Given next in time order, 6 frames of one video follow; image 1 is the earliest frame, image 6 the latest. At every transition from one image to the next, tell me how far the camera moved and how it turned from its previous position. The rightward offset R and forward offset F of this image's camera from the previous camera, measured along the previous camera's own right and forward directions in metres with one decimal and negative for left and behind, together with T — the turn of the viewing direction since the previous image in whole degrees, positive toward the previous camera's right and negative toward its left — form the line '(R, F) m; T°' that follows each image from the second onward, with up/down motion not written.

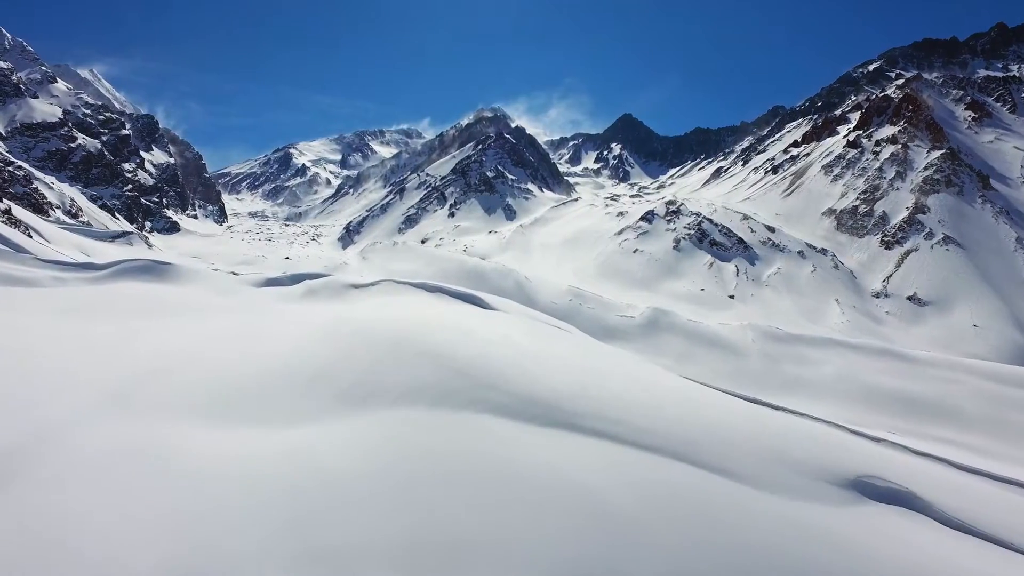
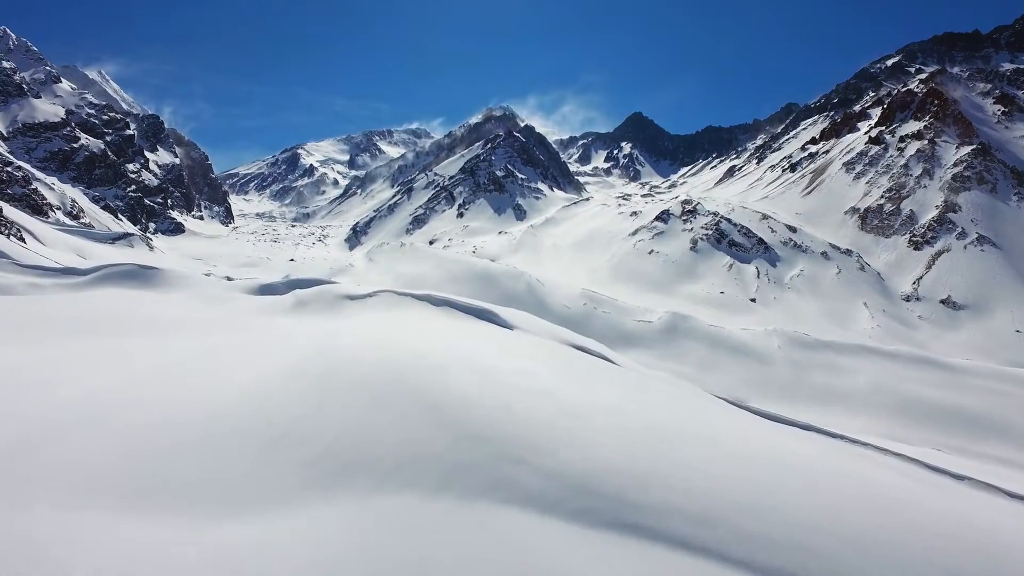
(-0.3, +1.9) m; -1°
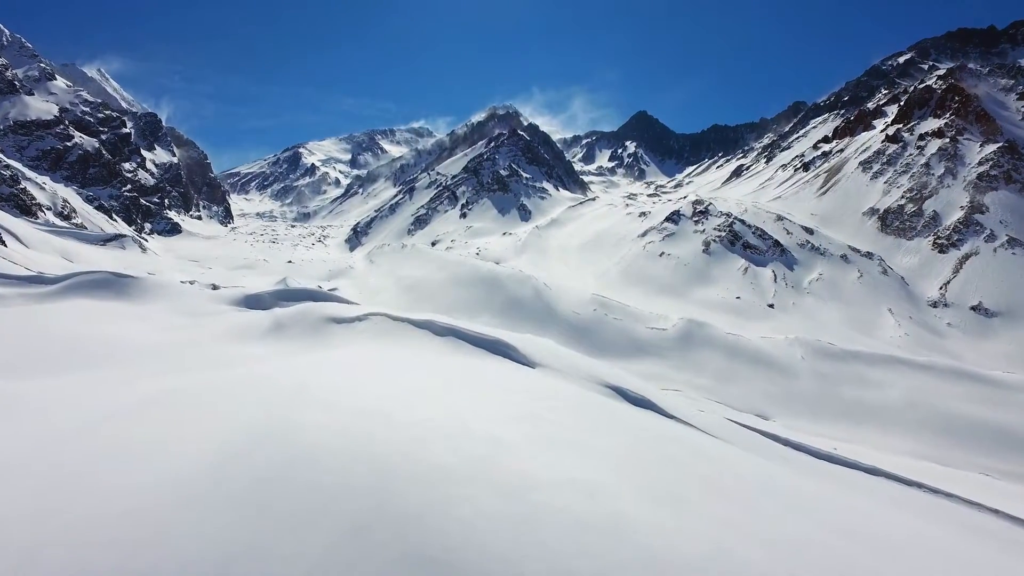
(-0.4, +2.0) m; 0°
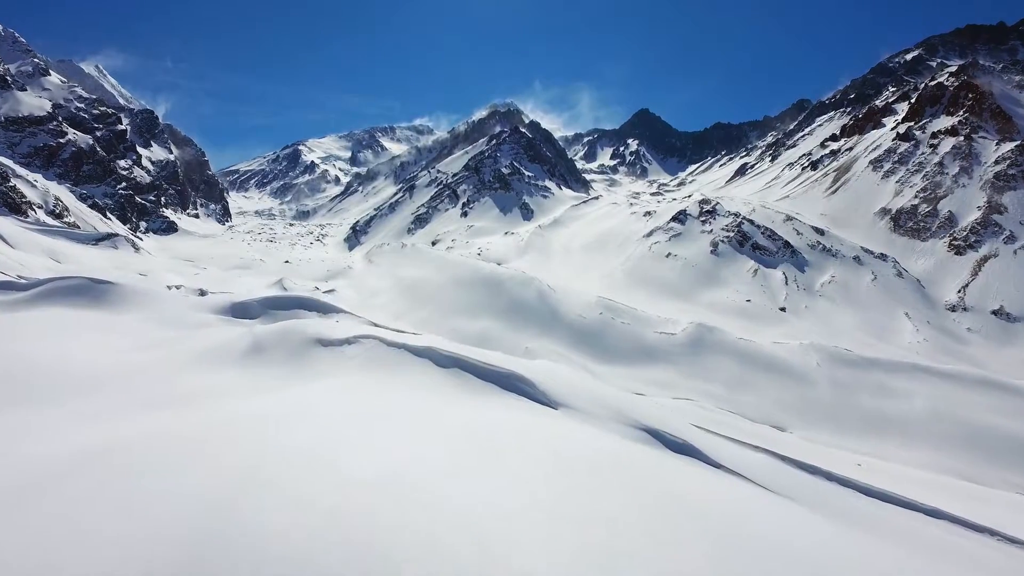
(-0.2, +1.4) m; 0°
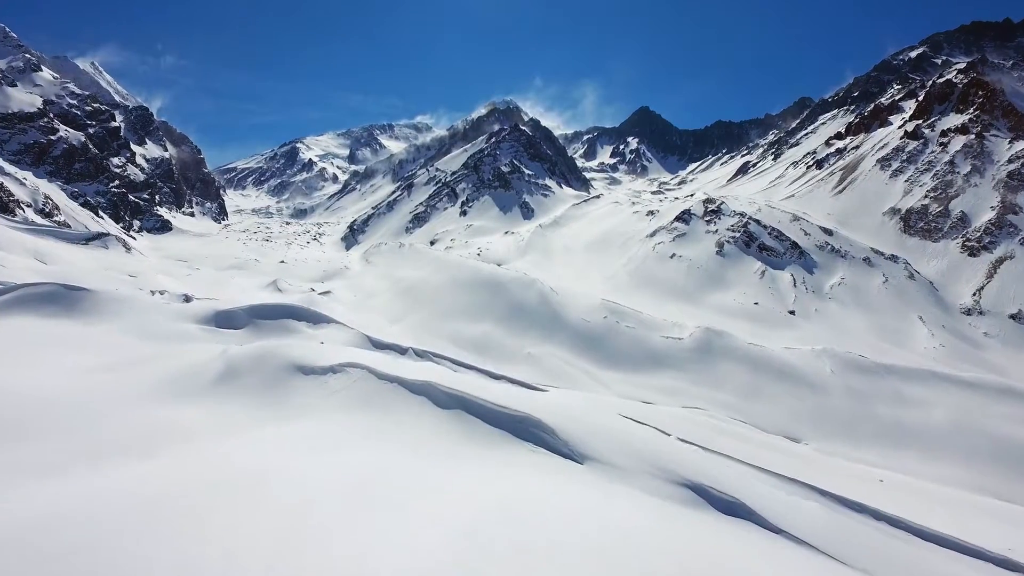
(-0.2, +1.2) m; 0°
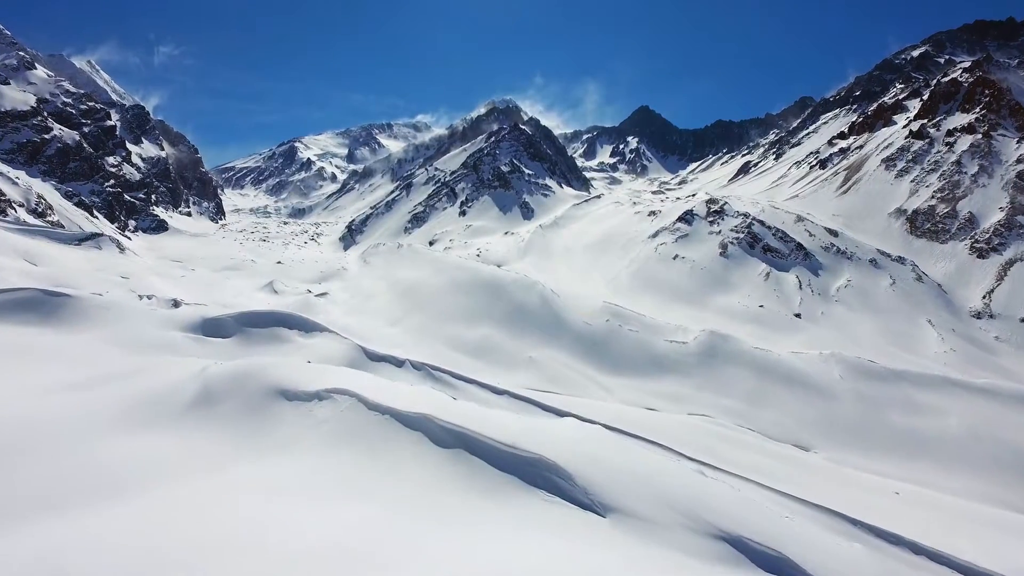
(-0.1, +0.8) m; 0°
